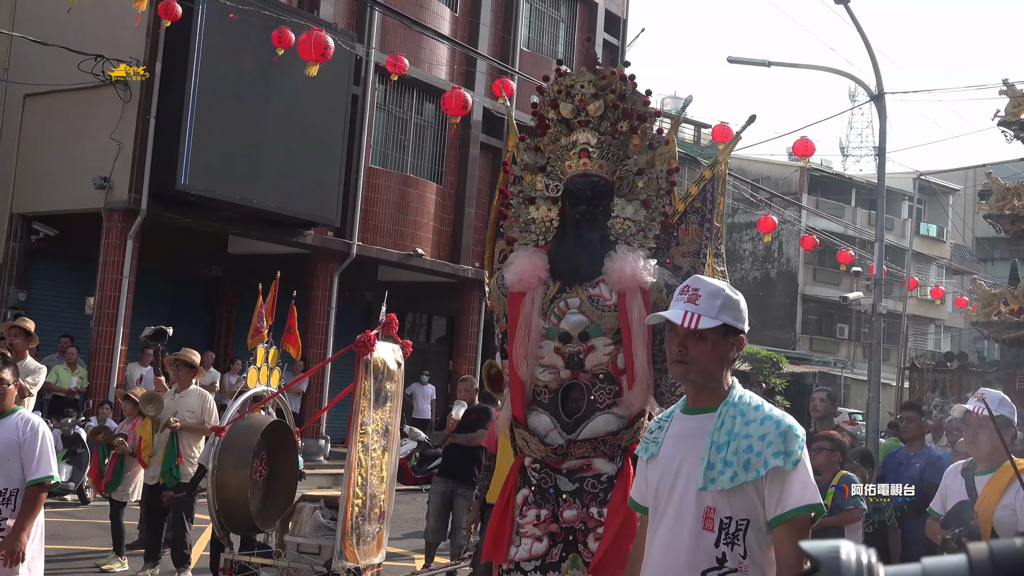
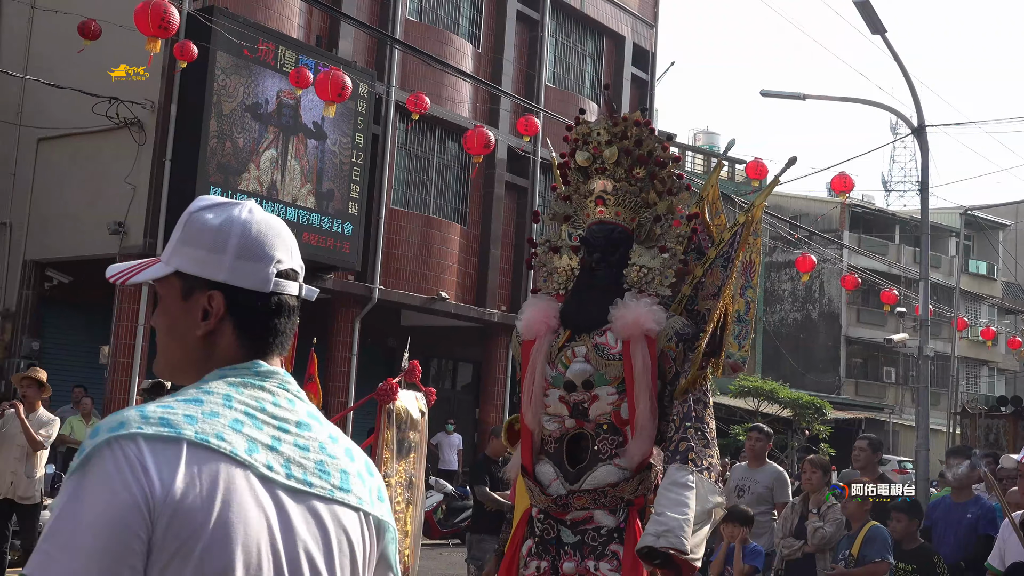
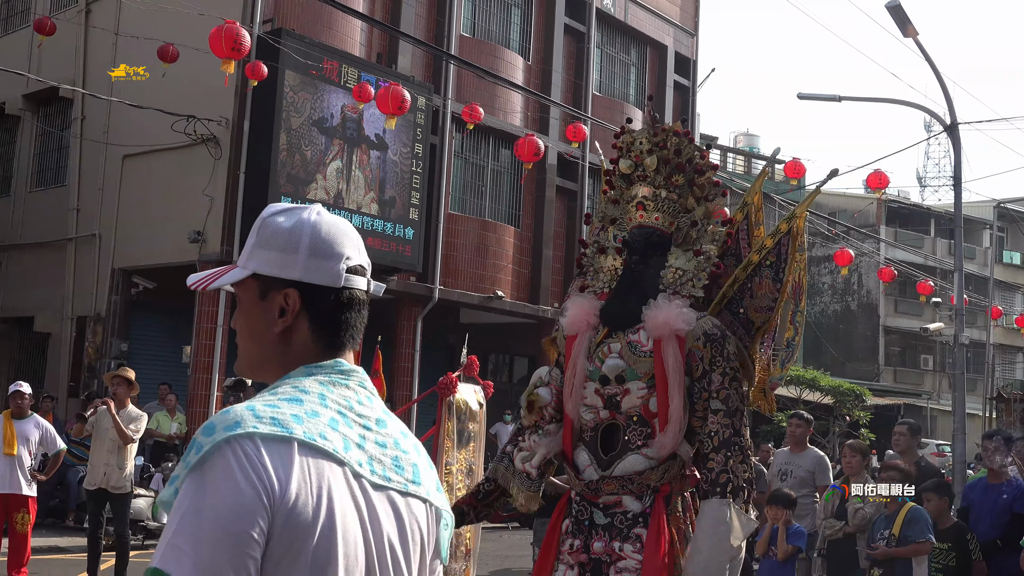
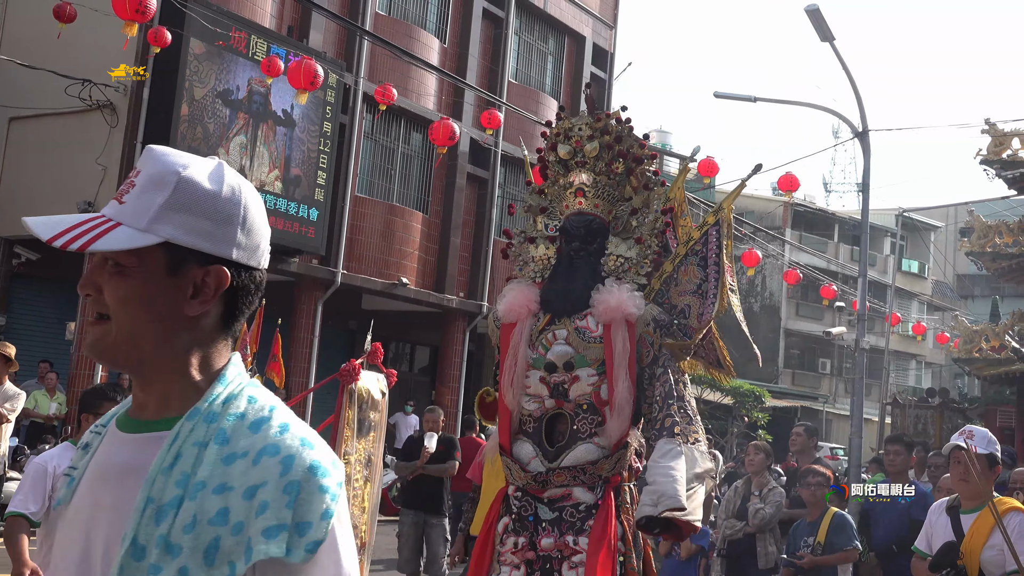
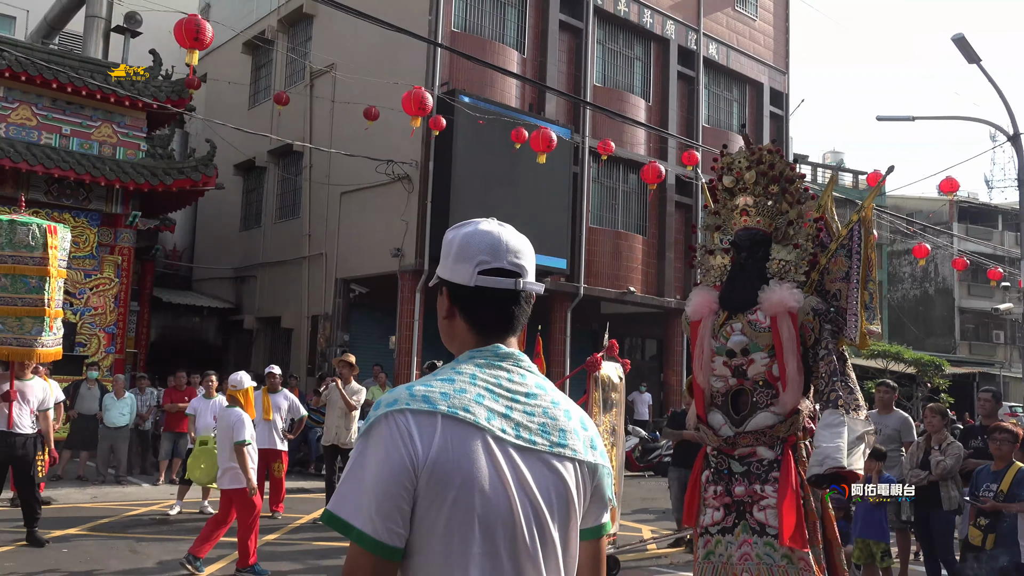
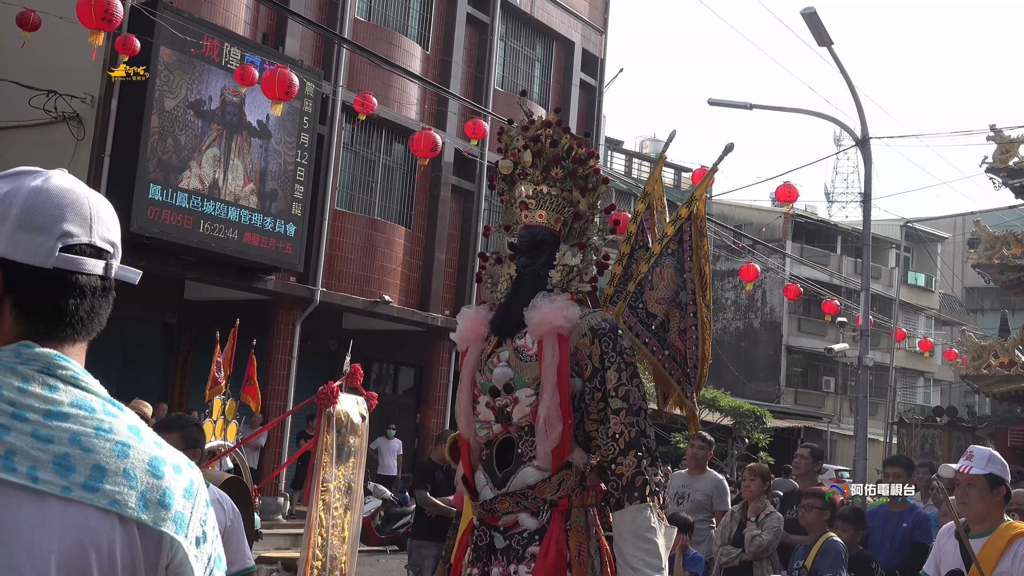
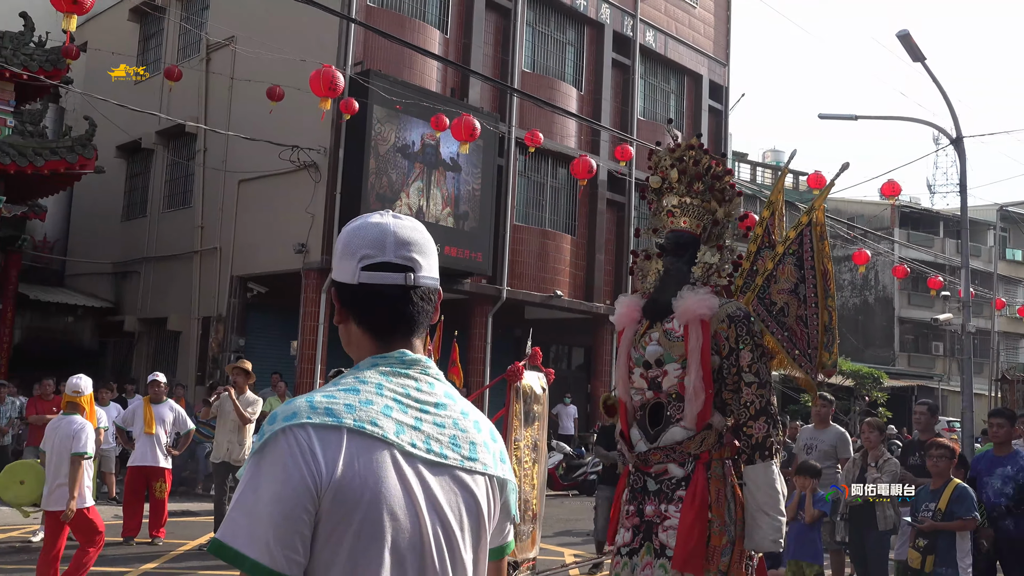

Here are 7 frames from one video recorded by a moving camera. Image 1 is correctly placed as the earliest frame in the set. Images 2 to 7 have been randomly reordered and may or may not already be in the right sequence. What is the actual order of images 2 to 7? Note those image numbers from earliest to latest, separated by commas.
4, 6, 2, 3, 7, 5
